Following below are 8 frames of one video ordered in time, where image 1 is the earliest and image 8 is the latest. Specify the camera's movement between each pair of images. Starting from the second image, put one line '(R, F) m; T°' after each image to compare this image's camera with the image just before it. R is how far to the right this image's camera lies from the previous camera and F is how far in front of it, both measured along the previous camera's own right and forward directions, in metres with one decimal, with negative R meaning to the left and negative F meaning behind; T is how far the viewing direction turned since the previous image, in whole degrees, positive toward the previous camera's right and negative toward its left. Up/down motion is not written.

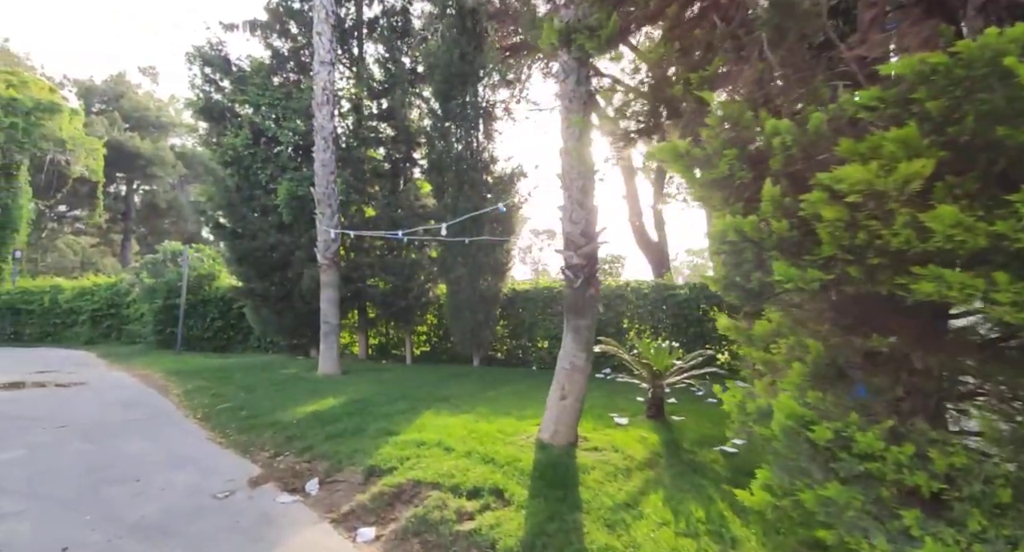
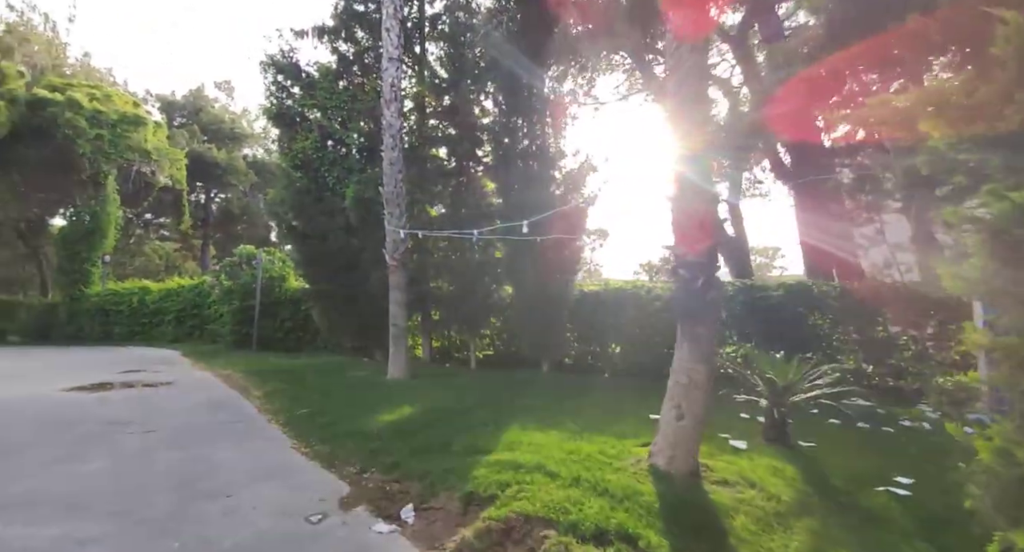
(-0.5, +0.5) m; -6°
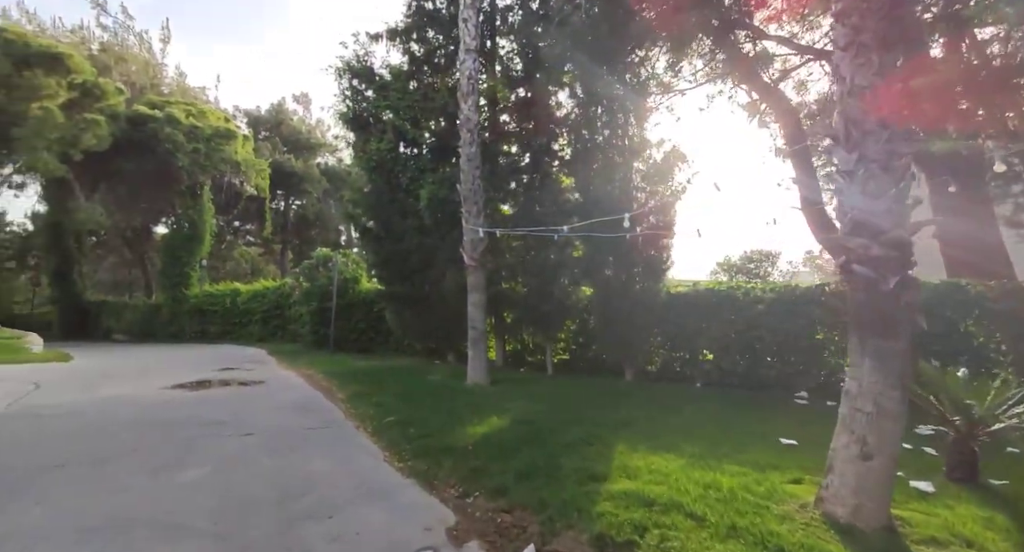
(-0.5, +0.5) m; -7°
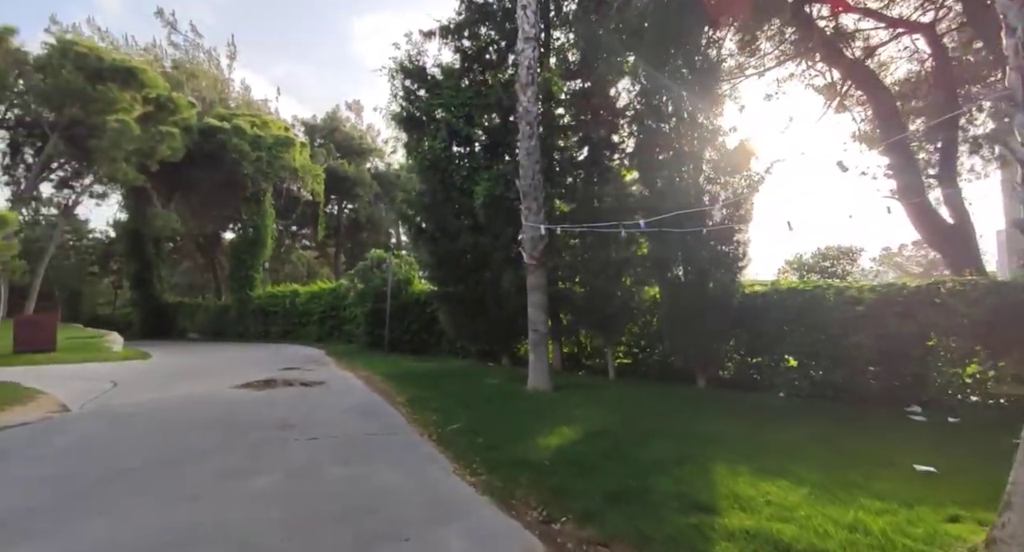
(-0.3, +0.4) m; -6°
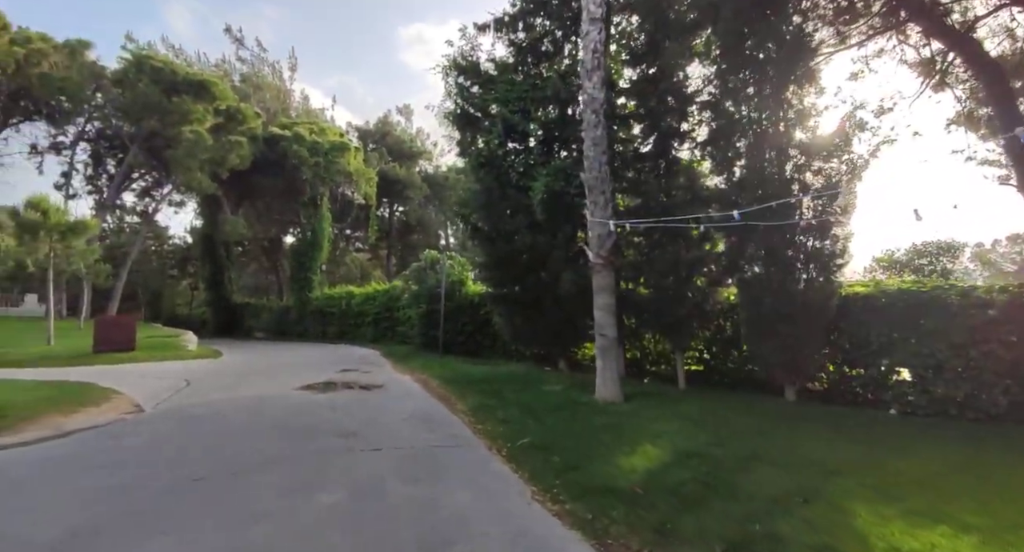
(-0.3, +0.5) m; -6°
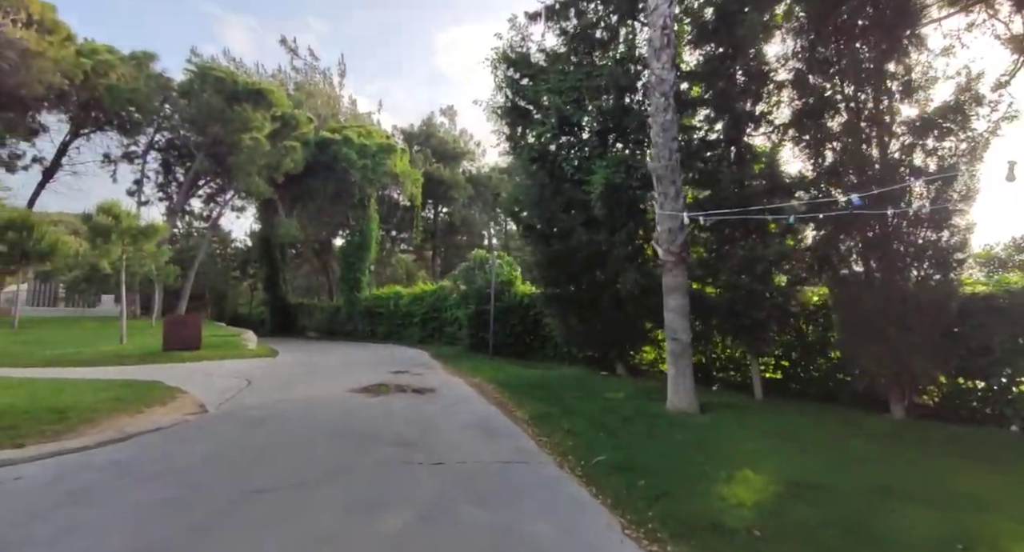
(-0.3, +0.5) m; -5°
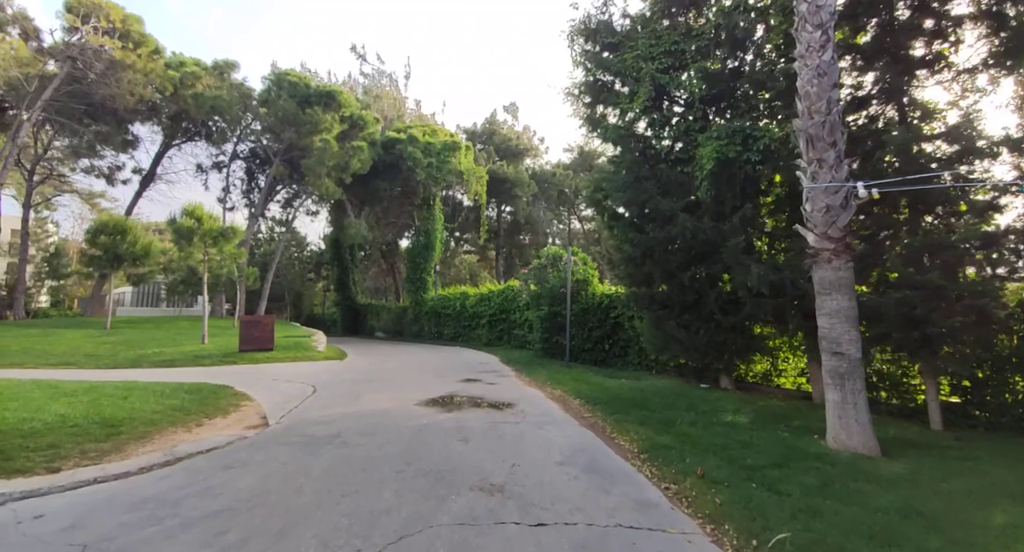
(-0.5, +1.4) m; -7°
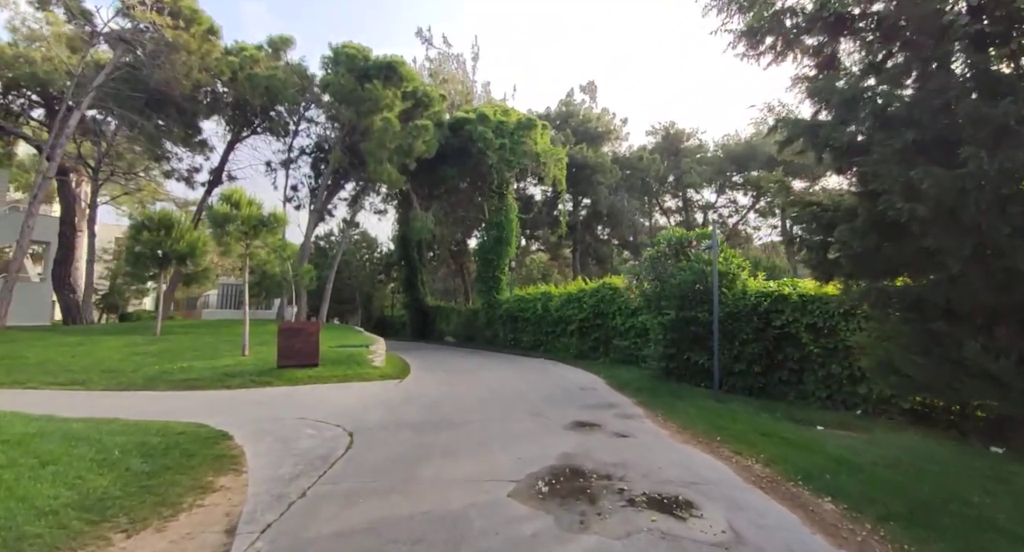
(-1.1, +4.0) m; -8°
